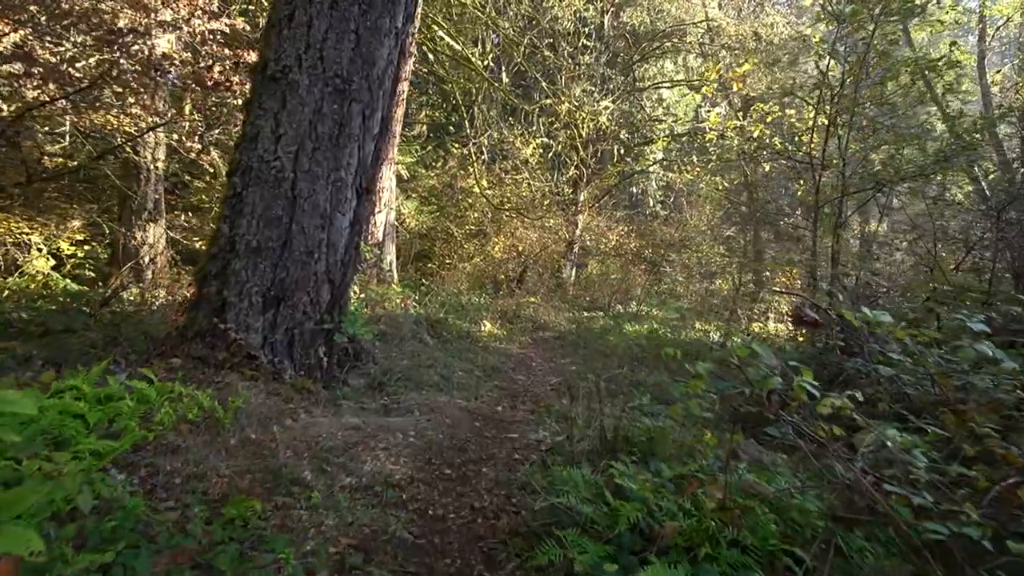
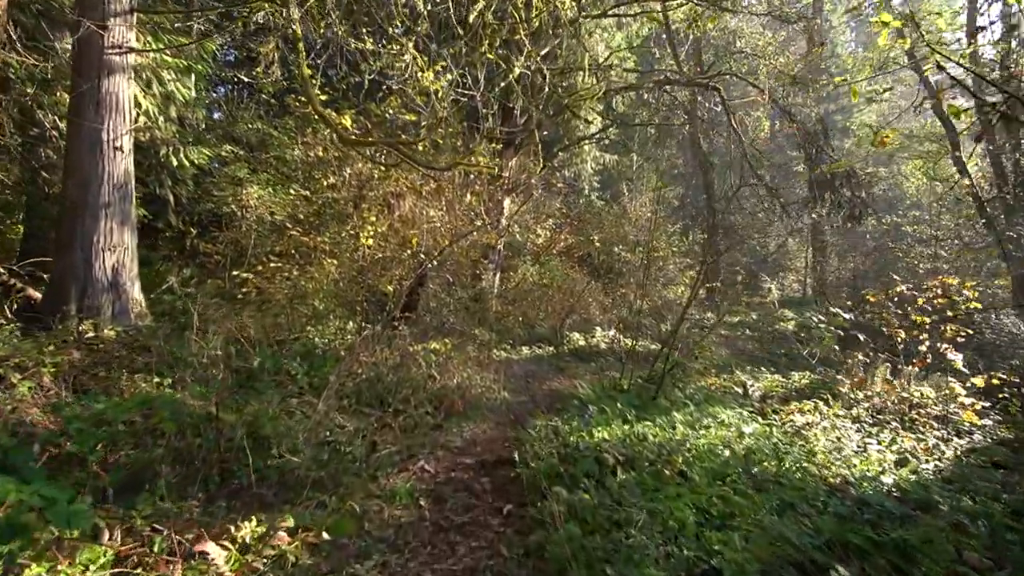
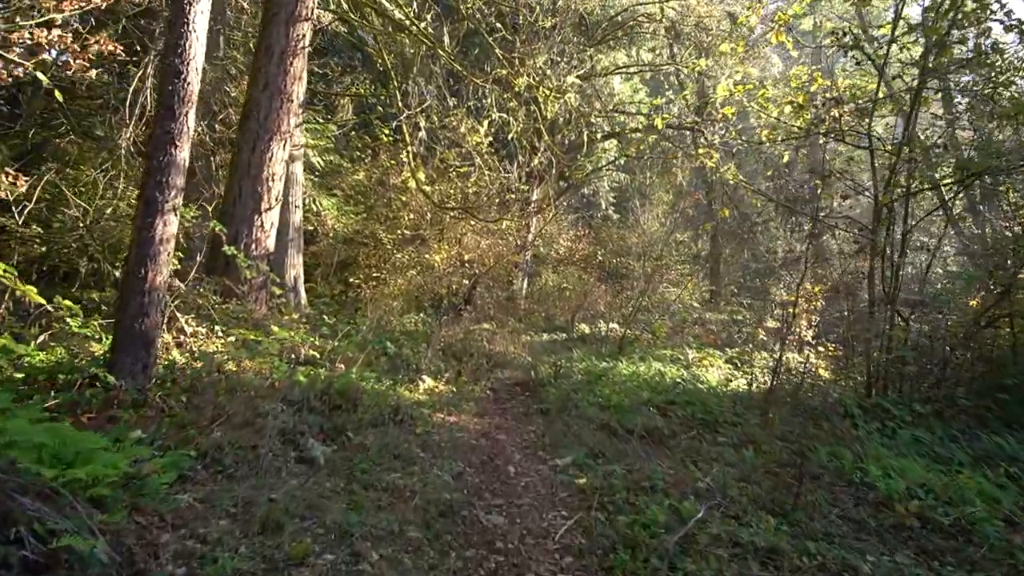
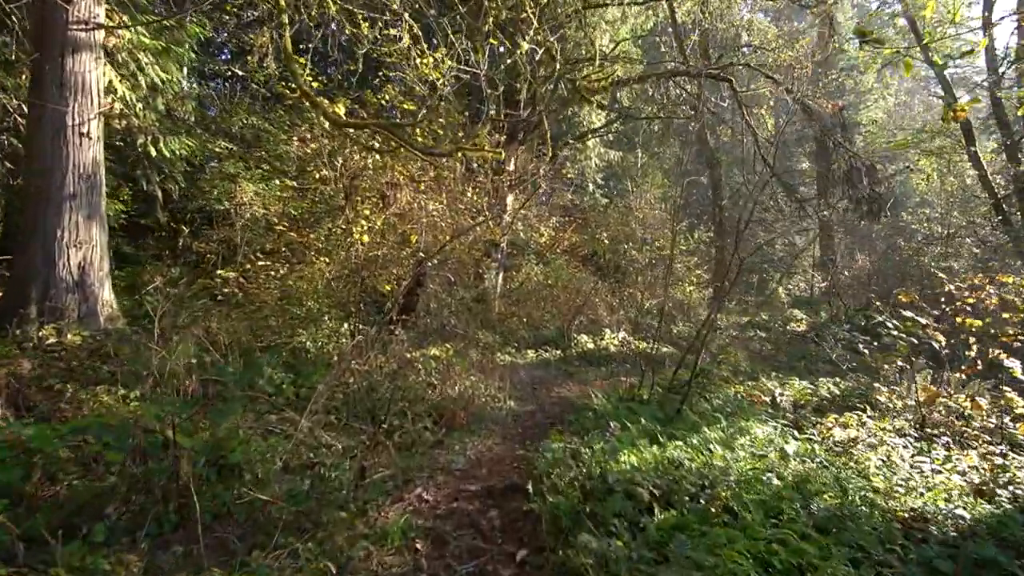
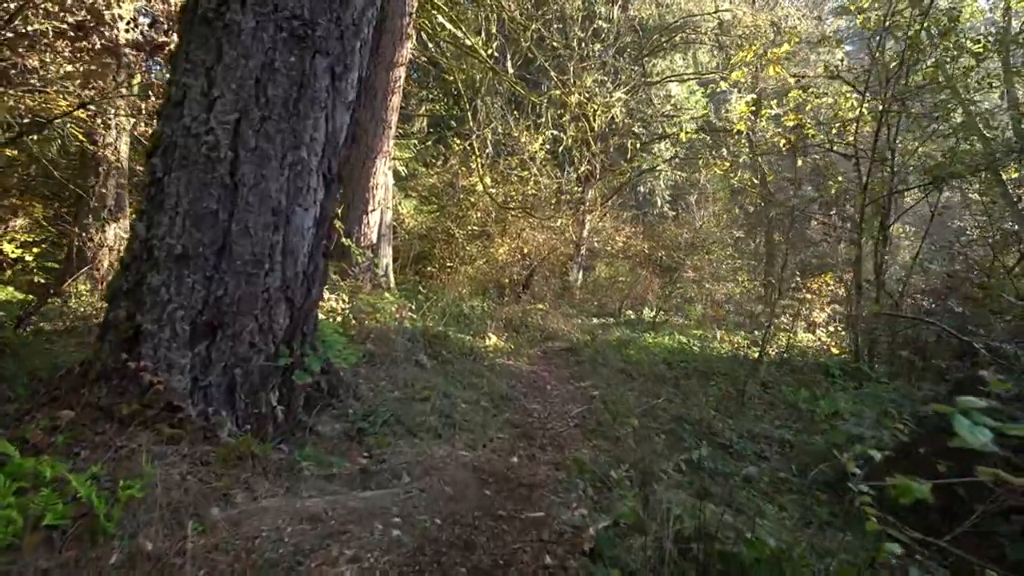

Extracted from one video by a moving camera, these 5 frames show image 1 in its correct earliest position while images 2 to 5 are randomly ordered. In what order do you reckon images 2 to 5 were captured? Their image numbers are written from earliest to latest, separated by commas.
5, 3, 2, 4
